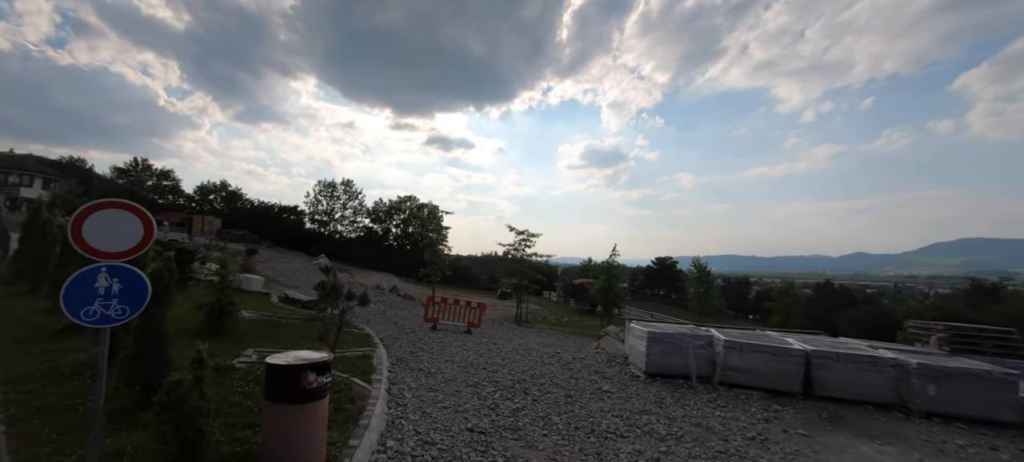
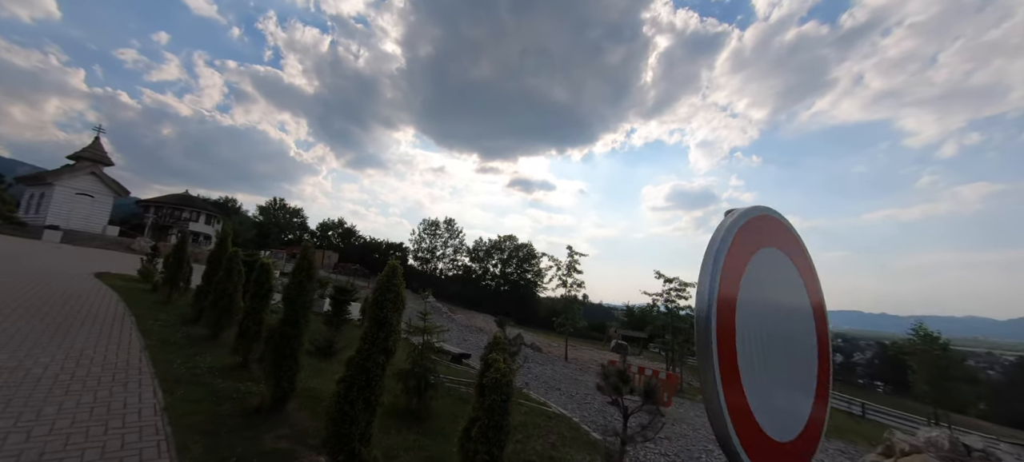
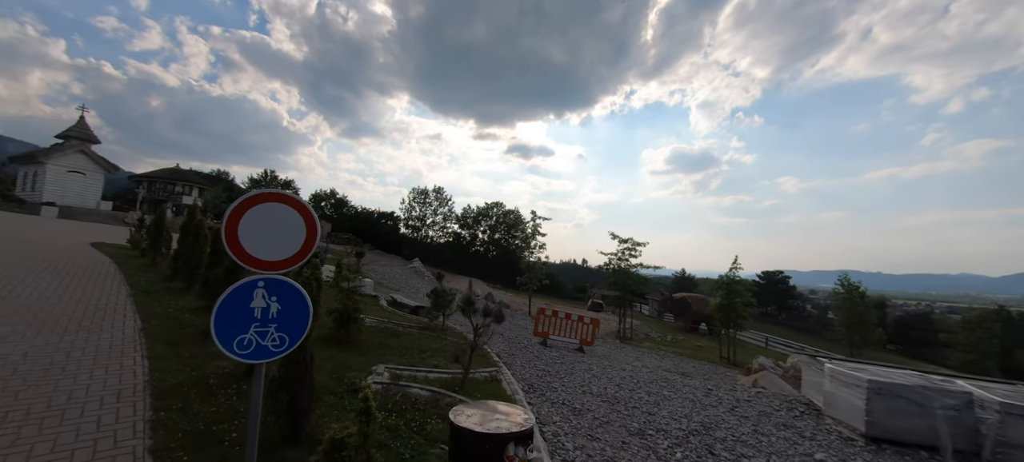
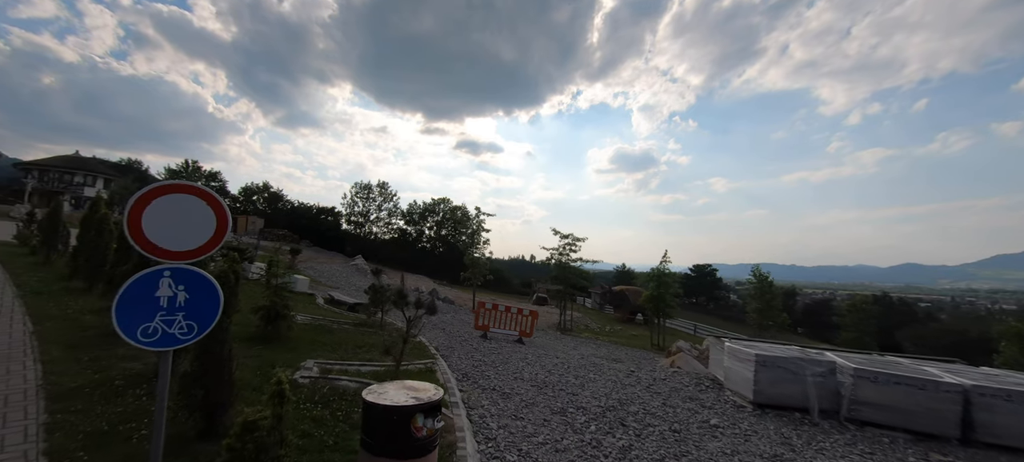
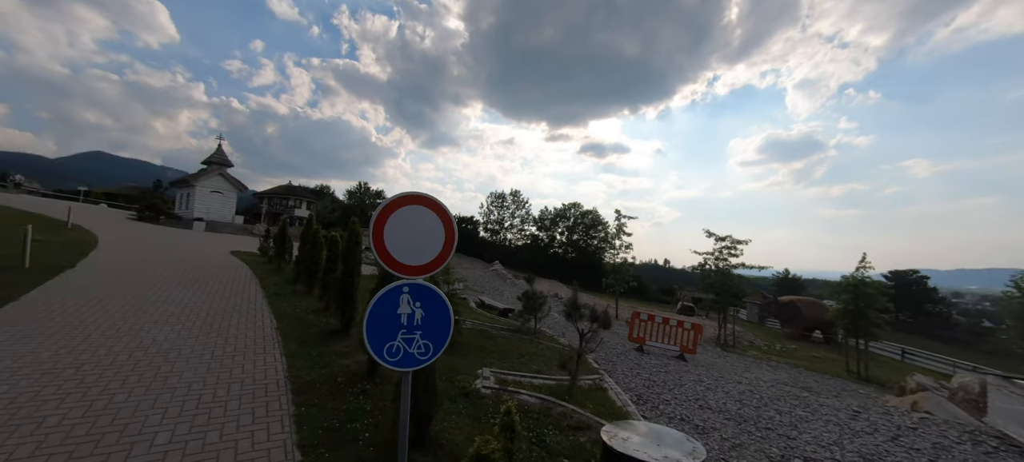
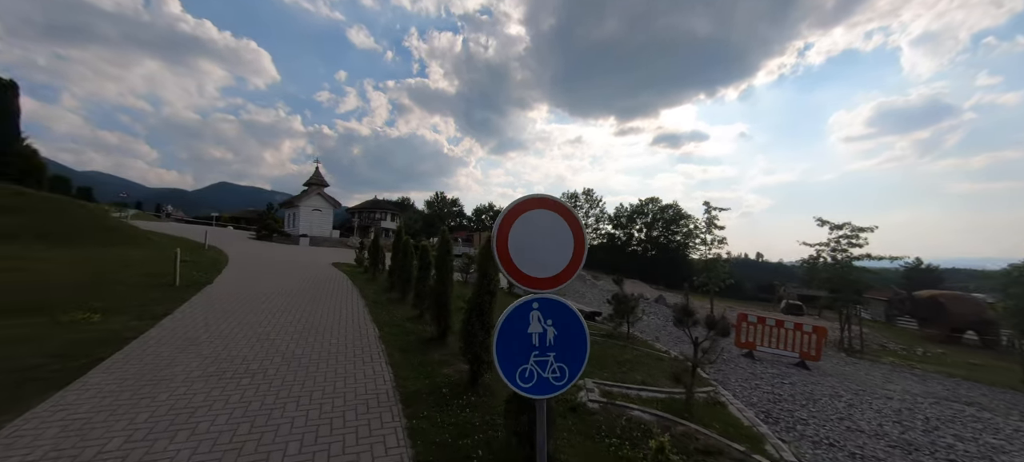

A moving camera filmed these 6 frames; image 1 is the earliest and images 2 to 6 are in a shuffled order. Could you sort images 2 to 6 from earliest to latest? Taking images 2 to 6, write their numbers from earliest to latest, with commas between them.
4, 3, 5, 6, 2
